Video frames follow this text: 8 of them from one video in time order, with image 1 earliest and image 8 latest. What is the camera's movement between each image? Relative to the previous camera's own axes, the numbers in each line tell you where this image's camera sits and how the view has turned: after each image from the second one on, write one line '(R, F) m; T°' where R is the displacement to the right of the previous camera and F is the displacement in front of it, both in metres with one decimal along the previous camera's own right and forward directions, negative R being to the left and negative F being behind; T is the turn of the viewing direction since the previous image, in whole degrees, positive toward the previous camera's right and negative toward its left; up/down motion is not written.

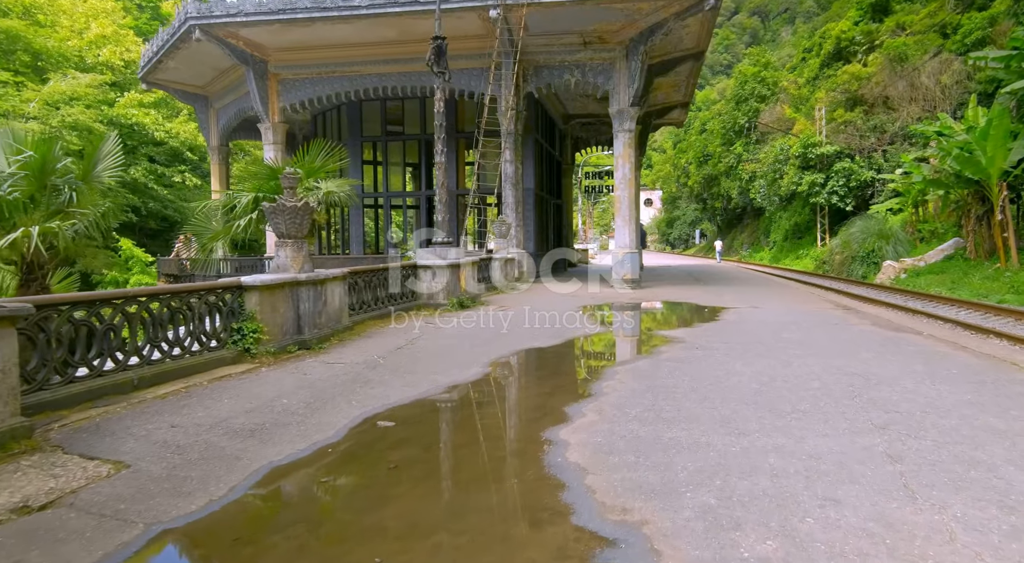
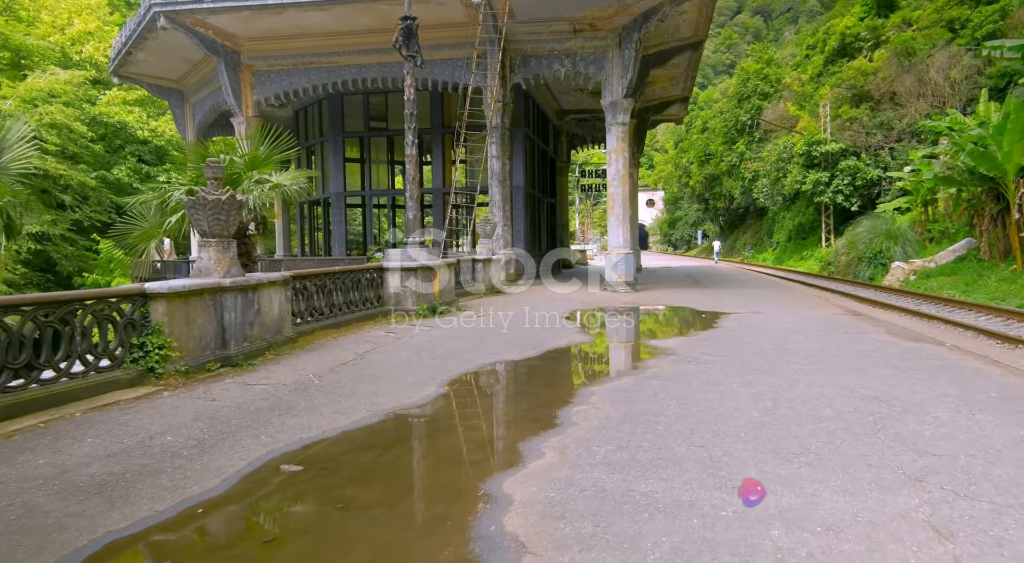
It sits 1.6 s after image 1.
(+0.4, +0.9) m; 0°
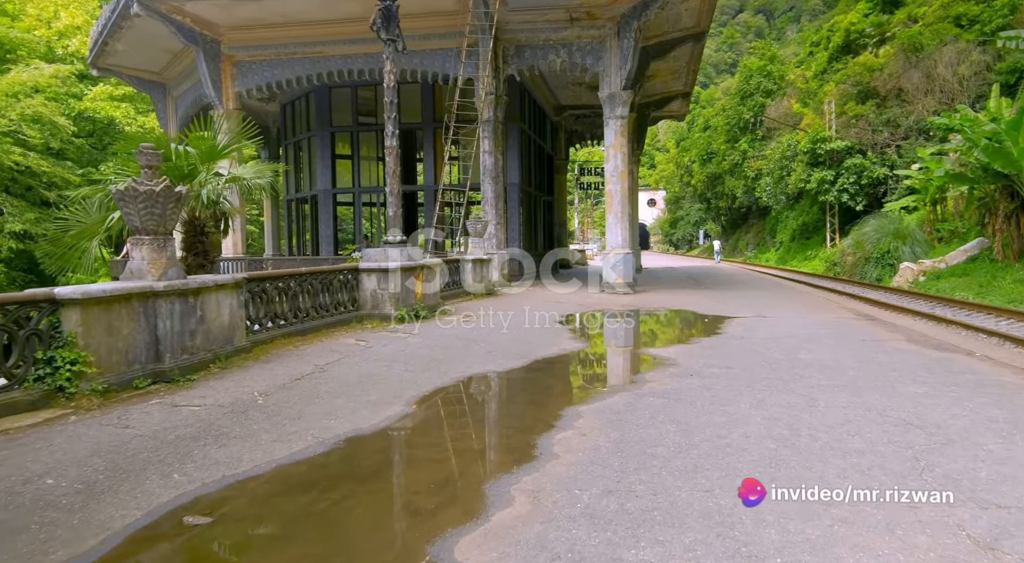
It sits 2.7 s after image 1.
(+0.2, +0.7) m; 0°
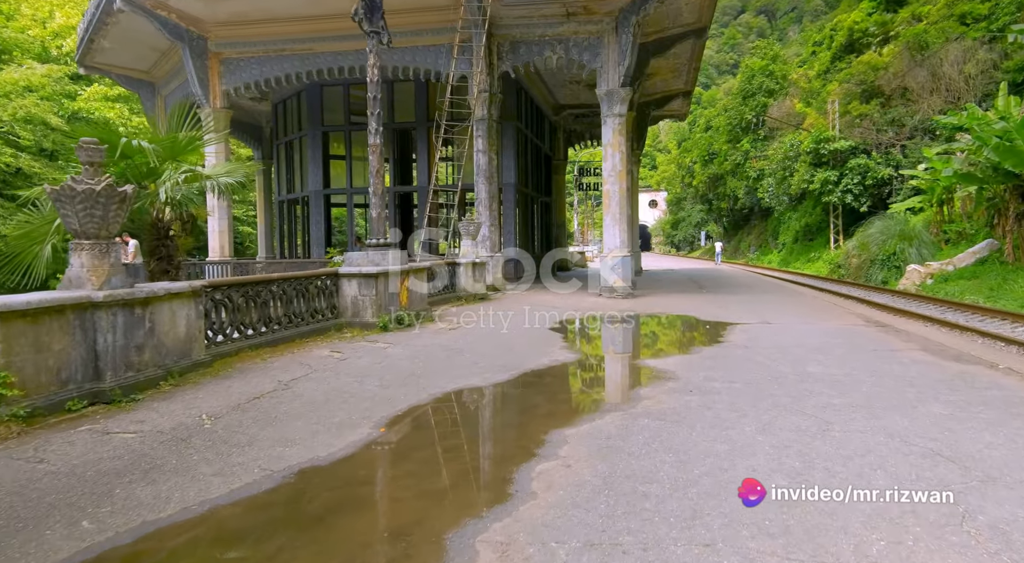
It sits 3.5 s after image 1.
(+0.2, +0.5) m; 0°
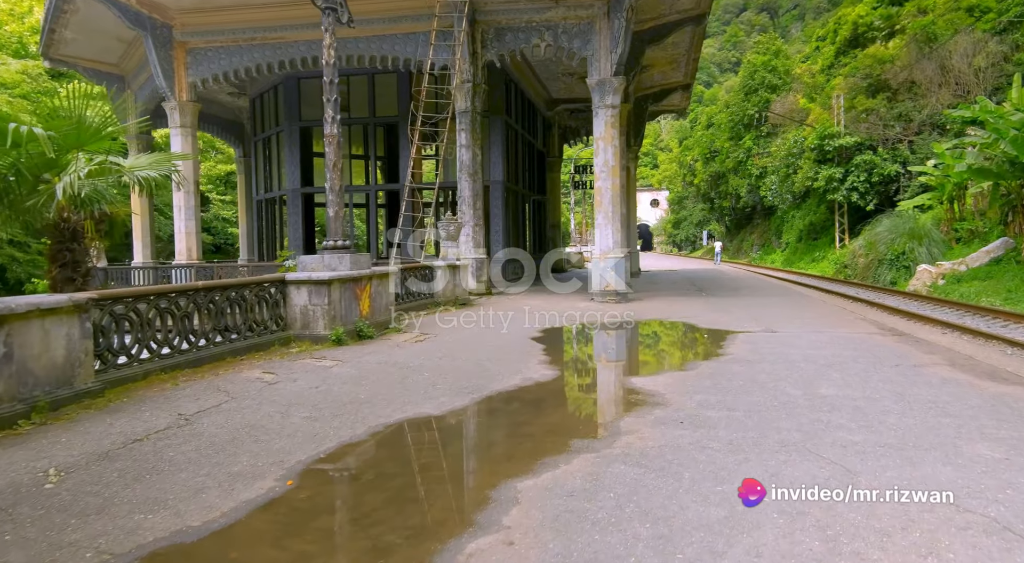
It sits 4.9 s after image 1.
(+0.4, +0.9) m; 0°
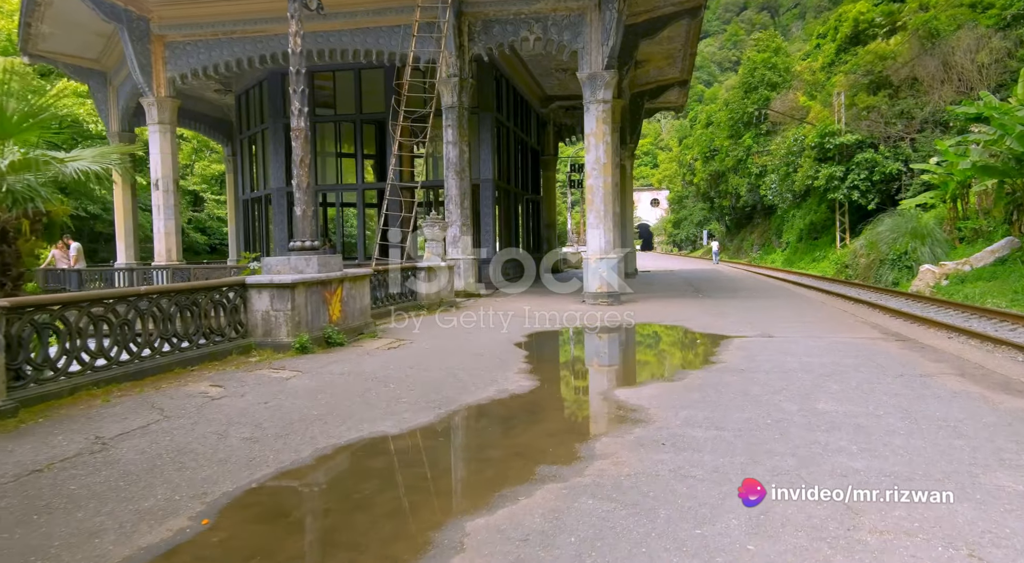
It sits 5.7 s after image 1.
(+0.3, +0.5) m; 0°
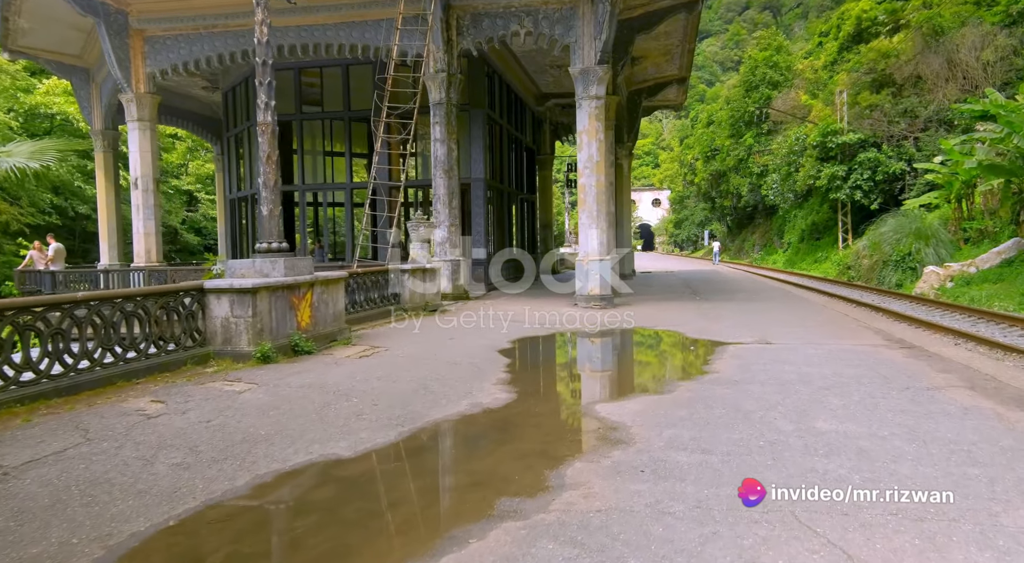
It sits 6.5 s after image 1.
(+0.2, +0.4) m; 0°
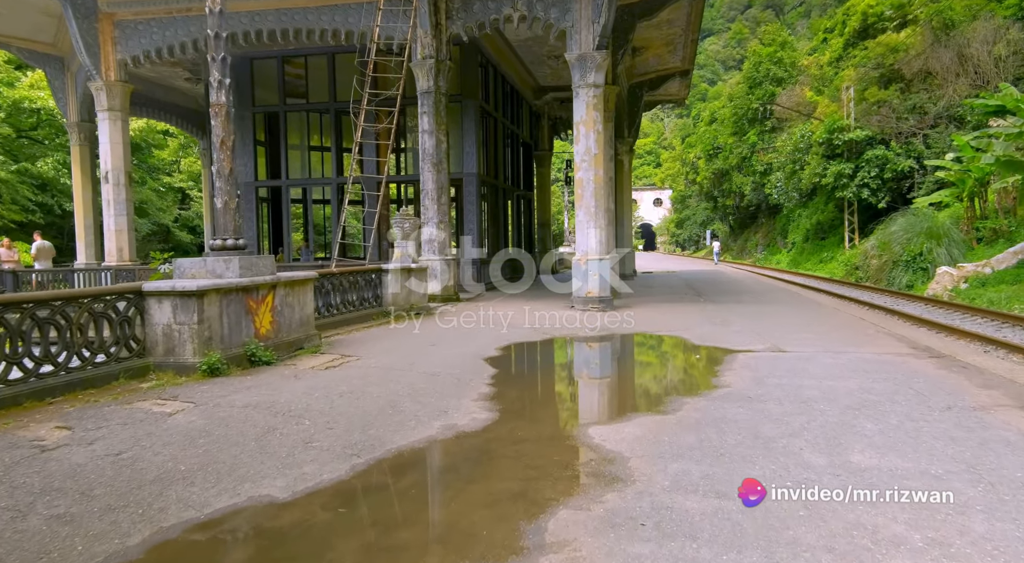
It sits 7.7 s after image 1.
(+0.2, +0.8) m; 0°
